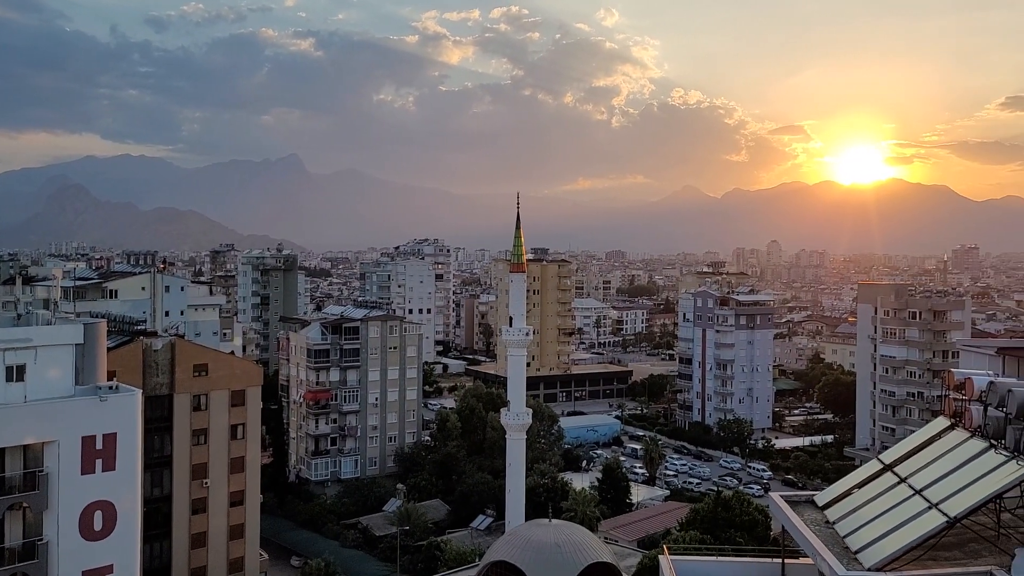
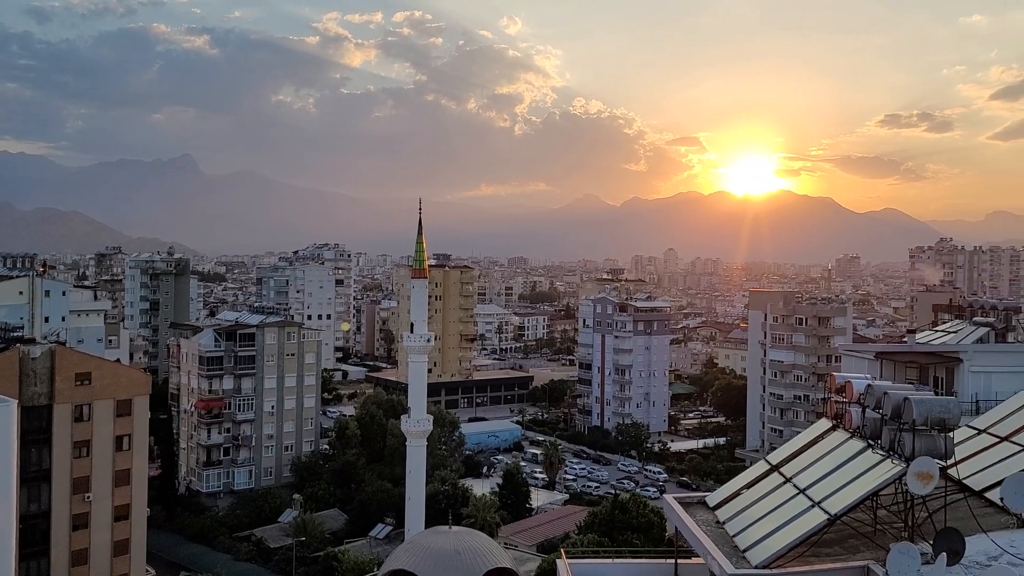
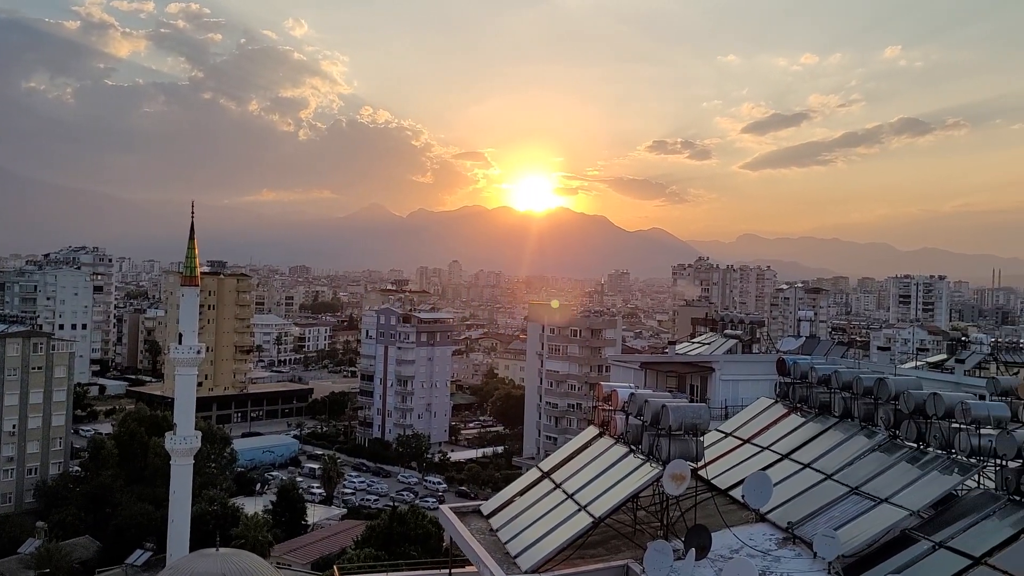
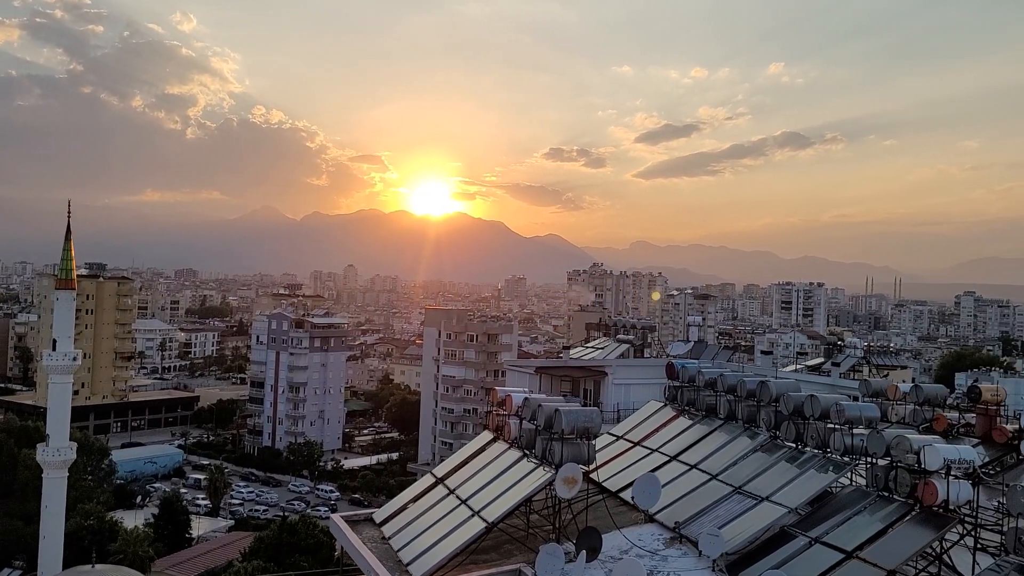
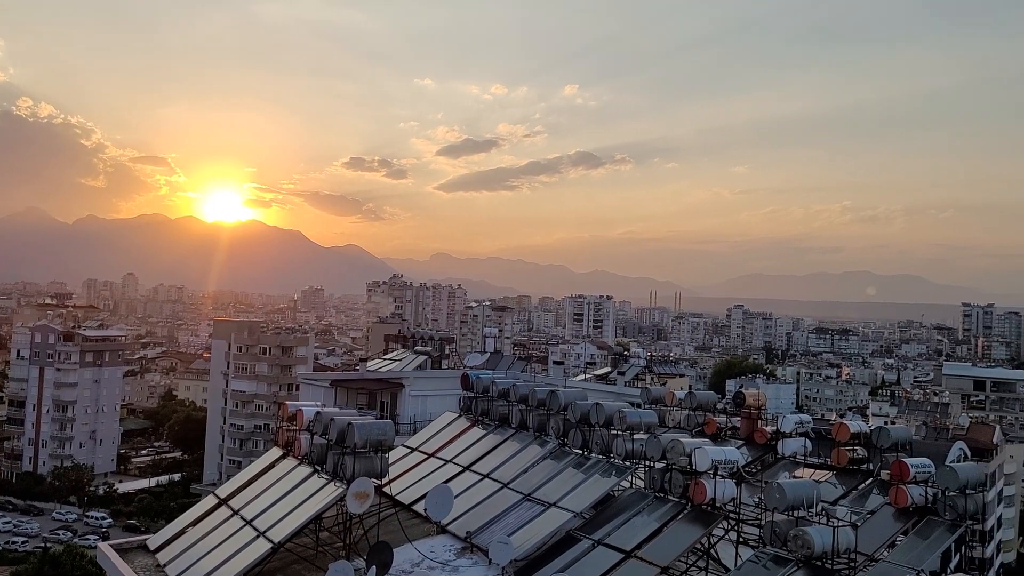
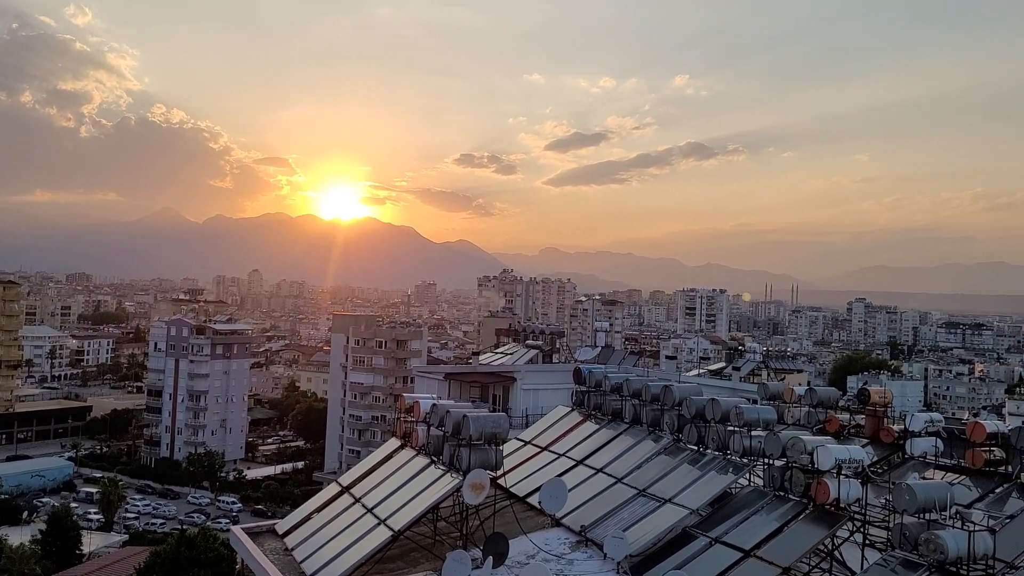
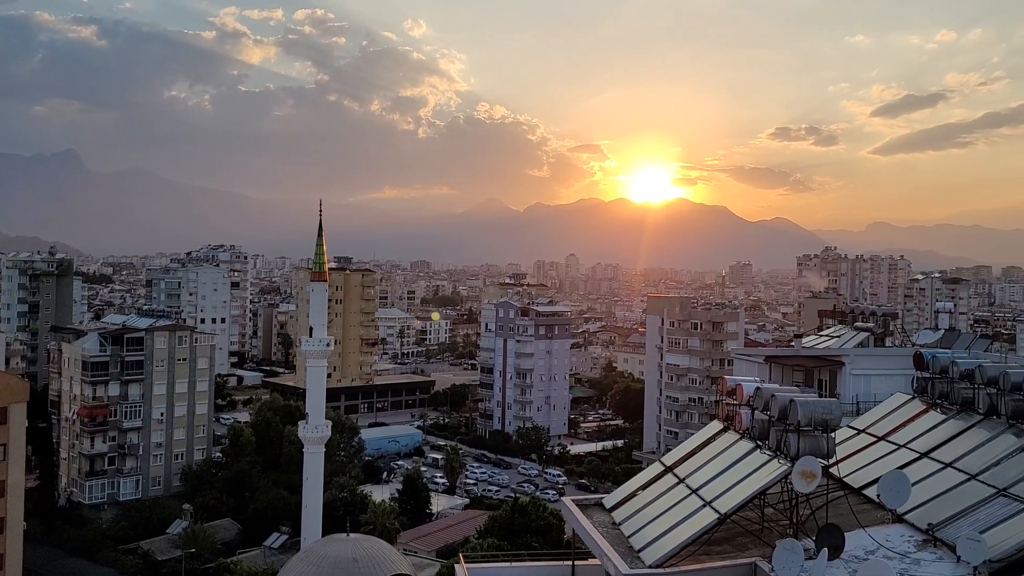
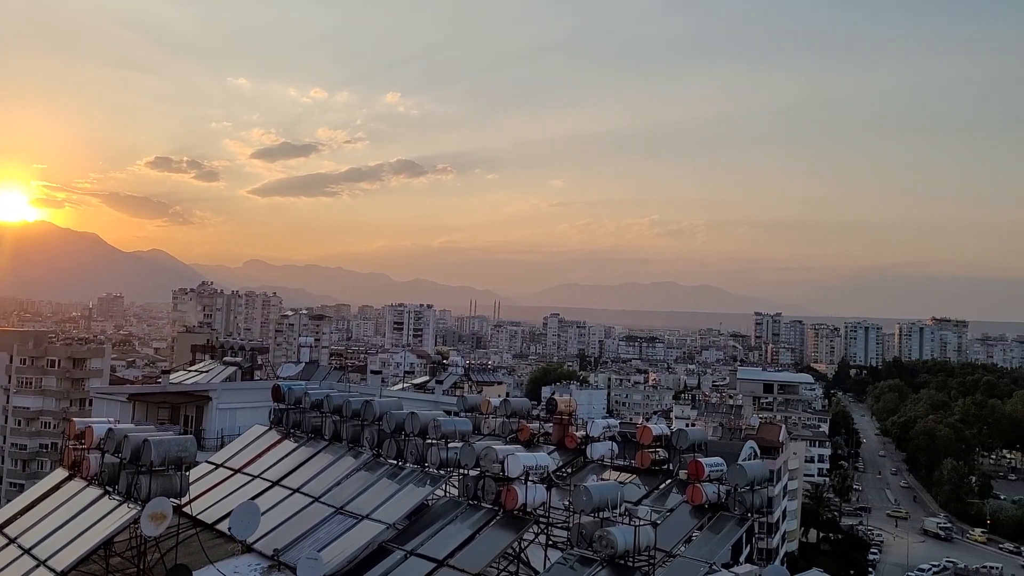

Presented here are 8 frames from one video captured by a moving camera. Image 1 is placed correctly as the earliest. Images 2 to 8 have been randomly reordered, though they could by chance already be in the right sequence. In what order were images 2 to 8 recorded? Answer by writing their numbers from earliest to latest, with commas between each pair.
2, 7, 3, 4, 6, 5, 8
